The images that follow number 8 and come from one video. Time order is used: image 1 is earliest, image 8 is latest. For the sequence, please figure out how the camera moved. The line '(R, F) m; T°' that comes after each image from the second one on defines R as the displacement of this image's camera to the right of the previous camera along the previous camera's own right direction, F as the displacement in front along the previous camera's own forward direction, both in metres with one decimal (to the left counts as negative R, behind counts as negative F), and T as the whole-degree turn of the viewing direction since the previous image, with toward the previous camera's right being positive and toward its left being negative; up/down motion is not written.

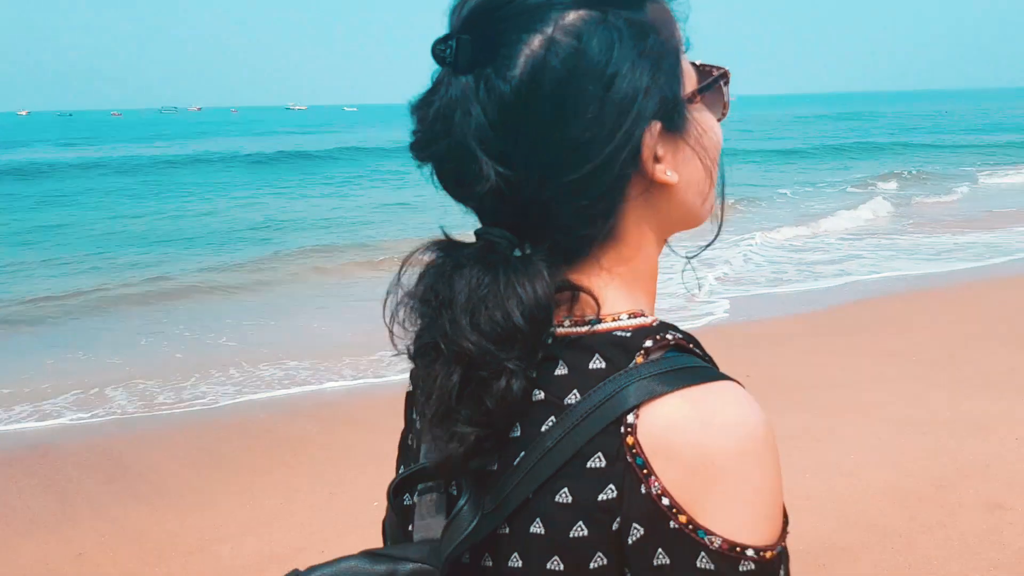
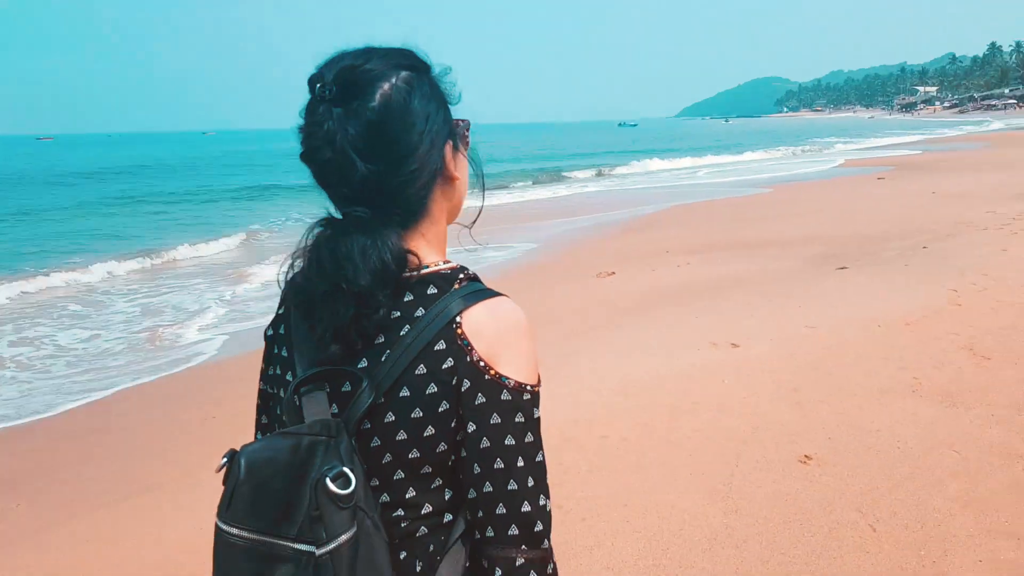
(0.0, 0.0) m; +21°
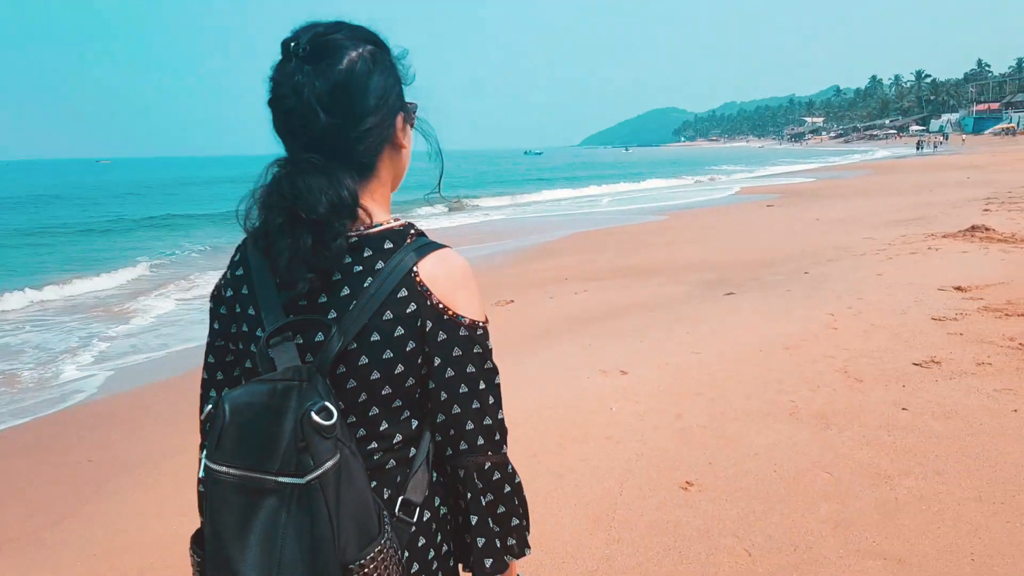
(+0.3, +0.1) m; +6°
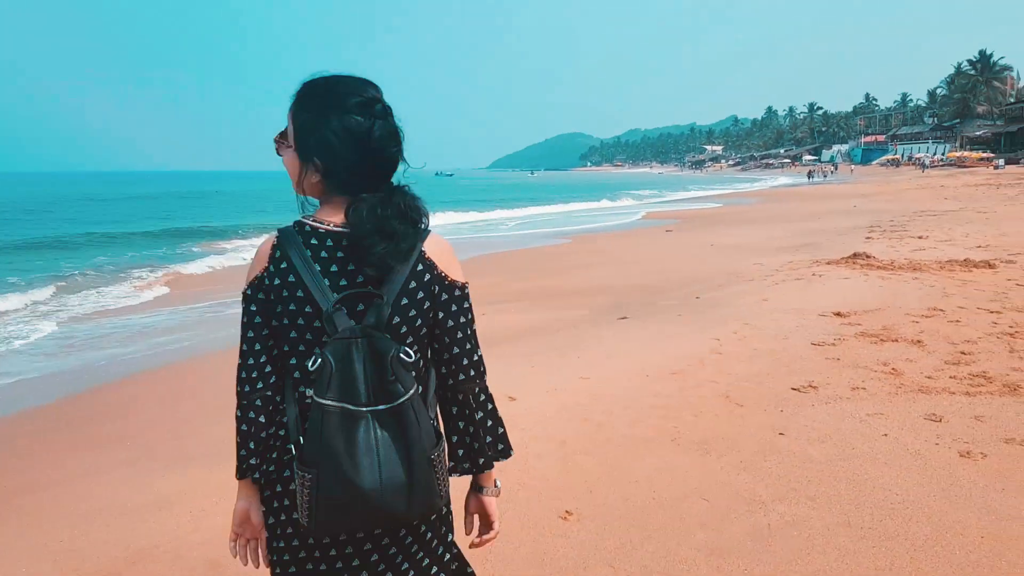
(+0.3, +0.2) m; +6°
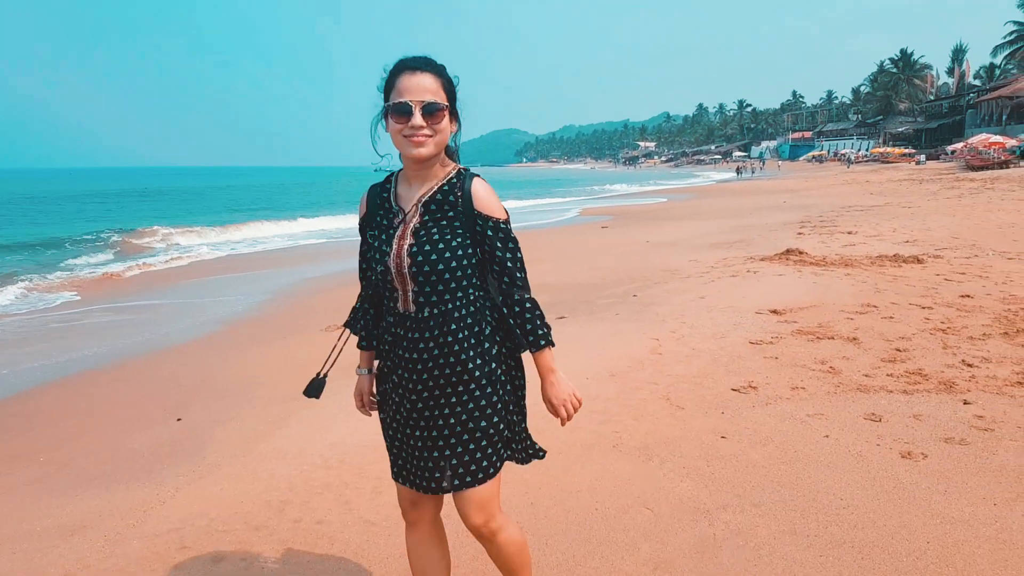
(0.0, +0.4) m; +4°
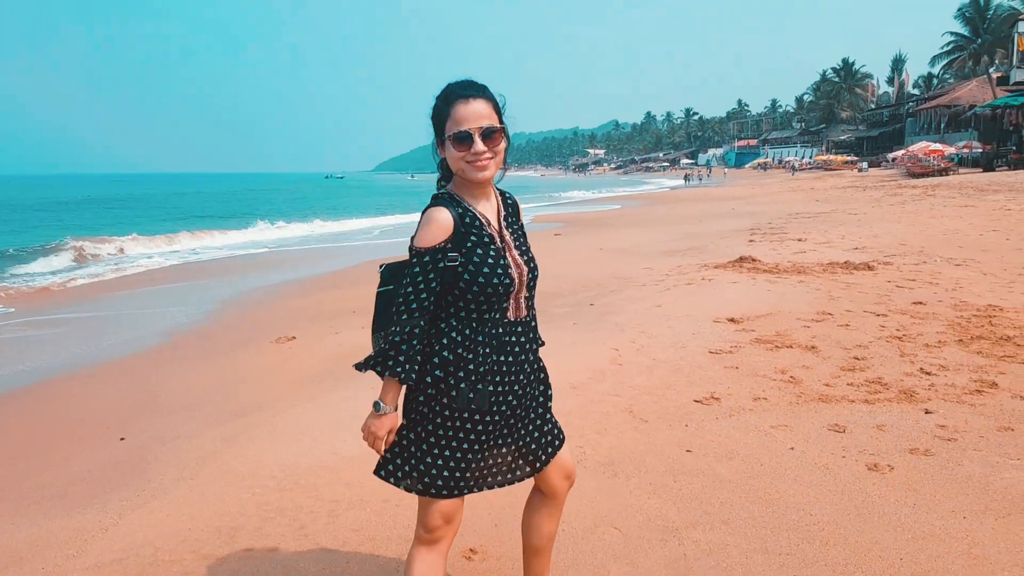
(-0.1, +0.4) m; +3°
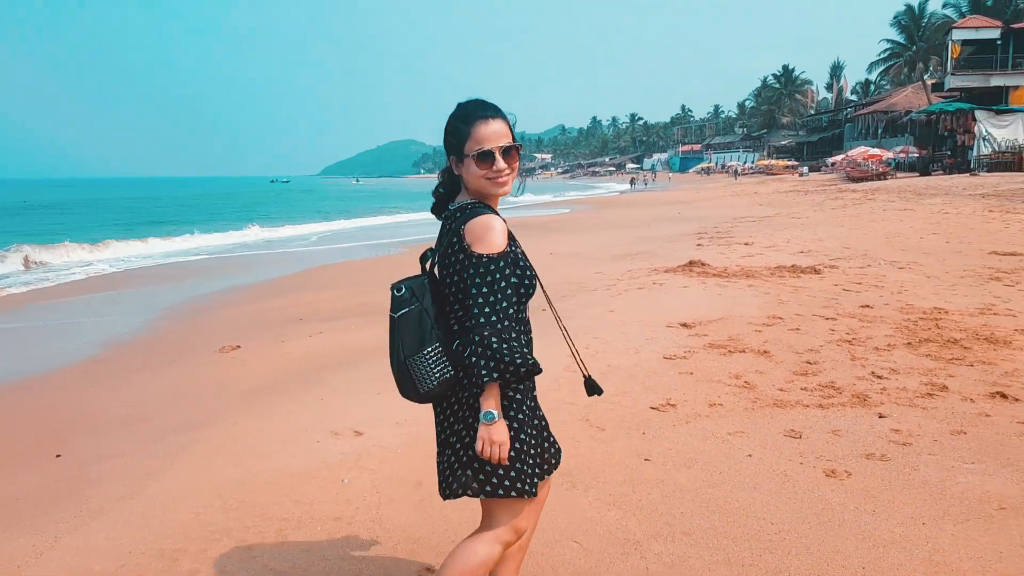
(-0.1, +0.3) m; +3°
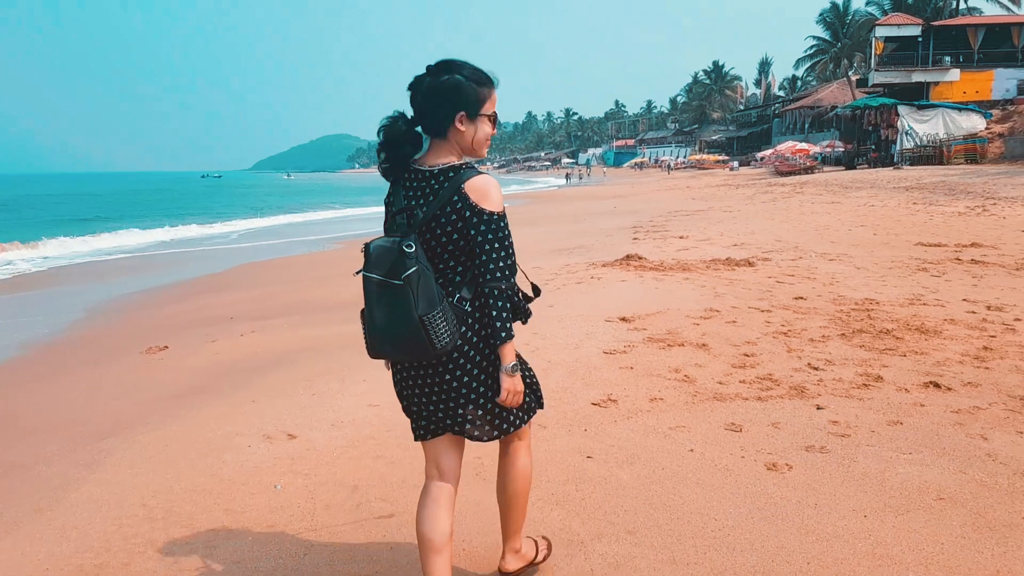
(0.0, +0.3) m; +4°
